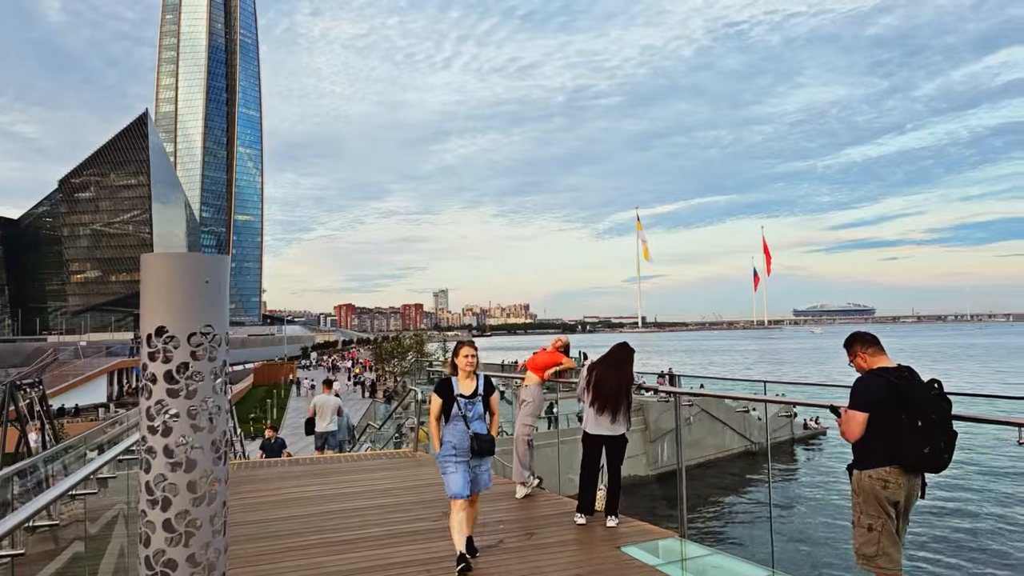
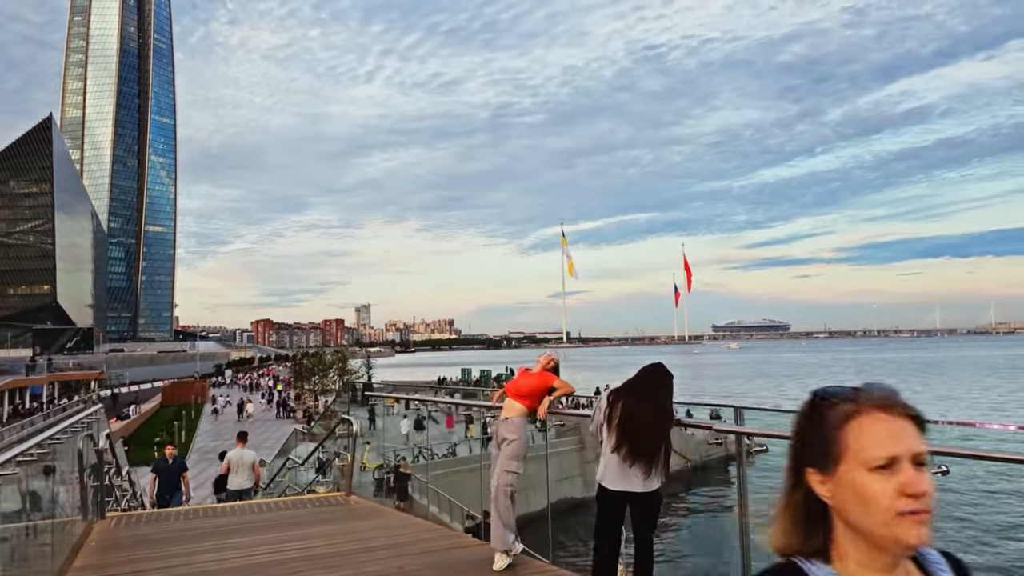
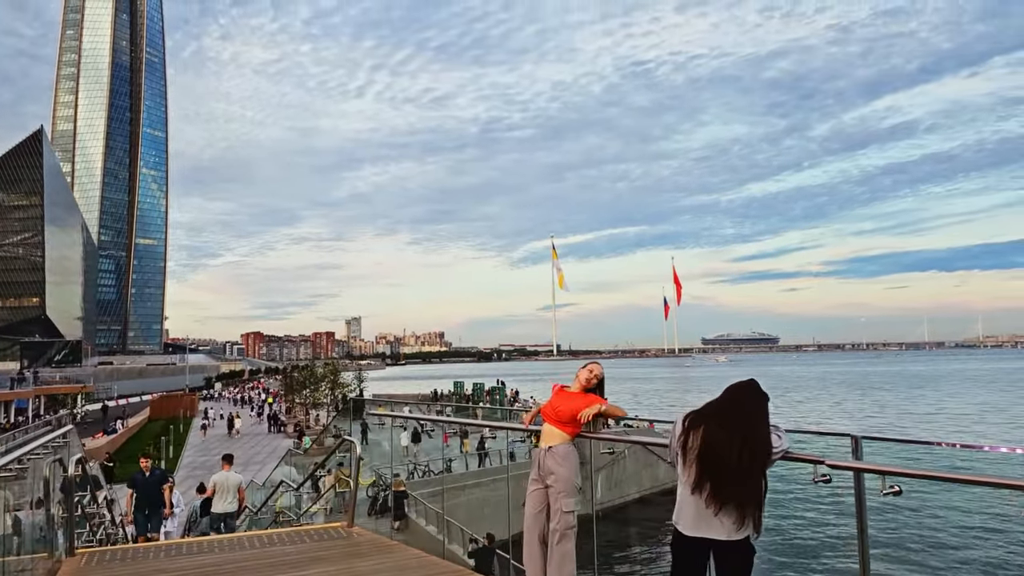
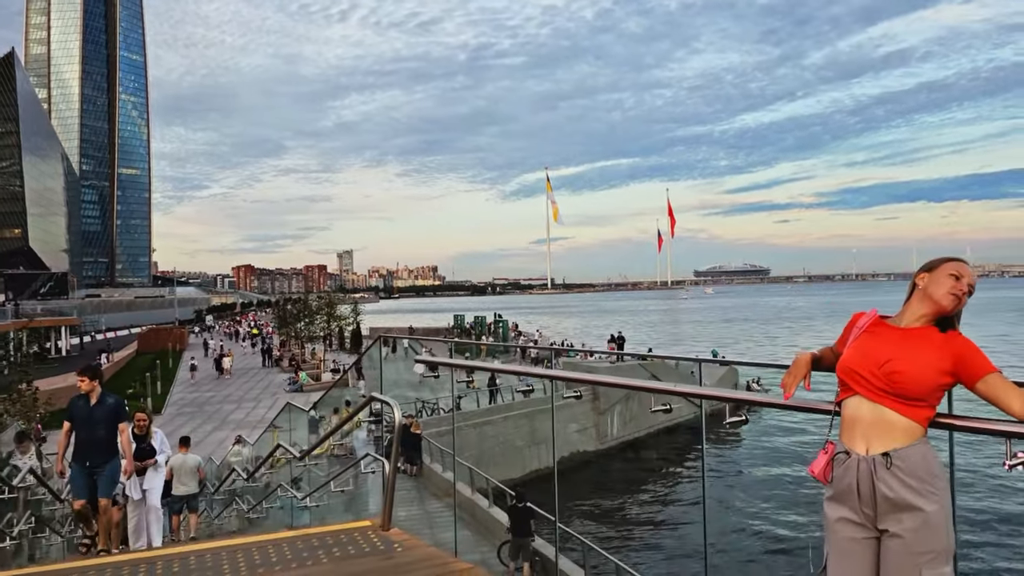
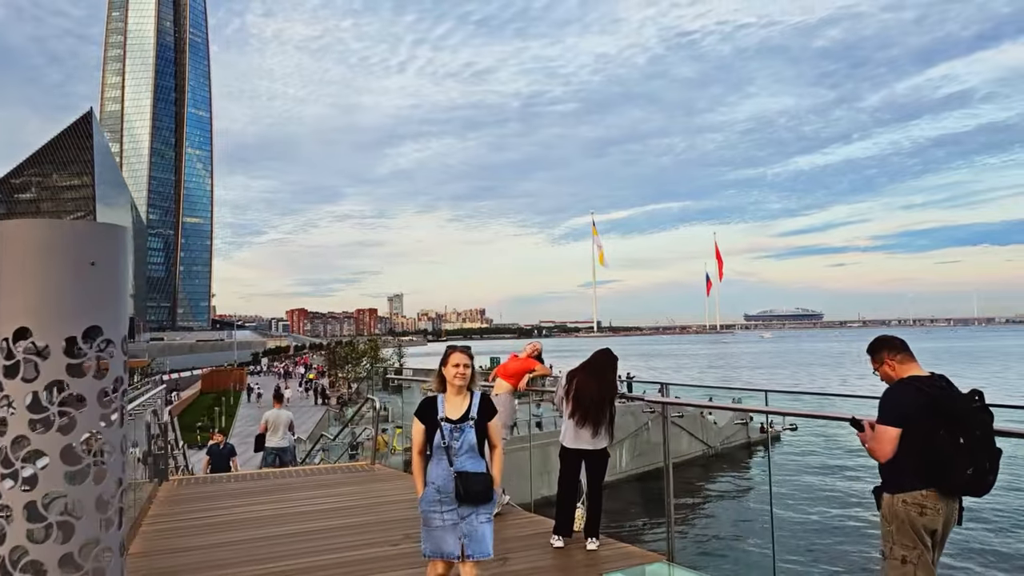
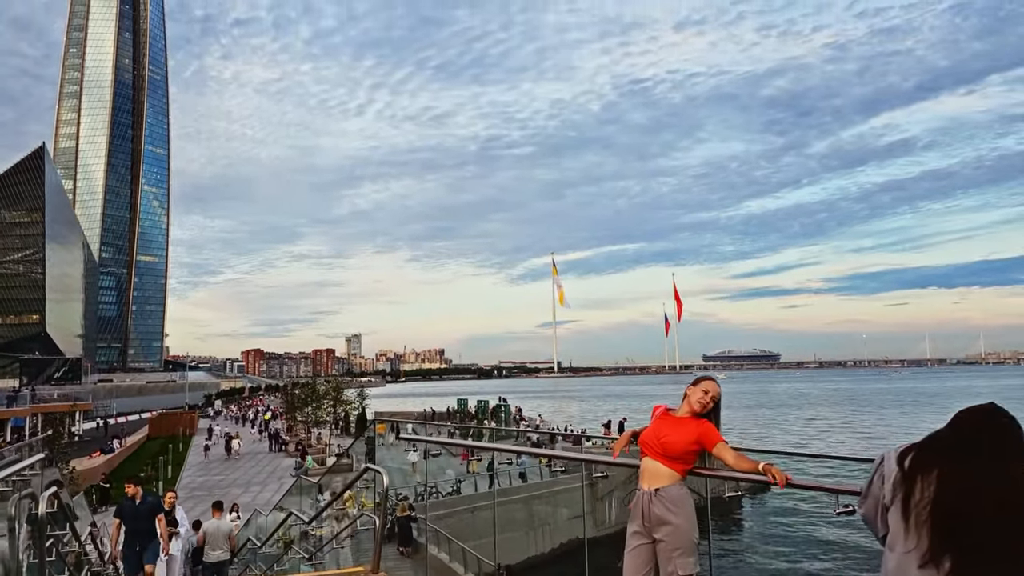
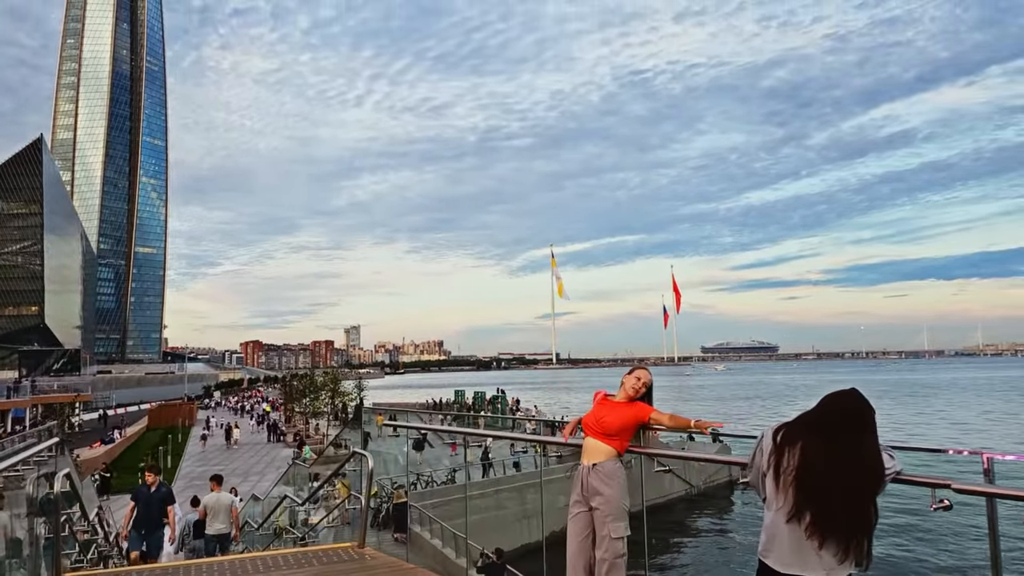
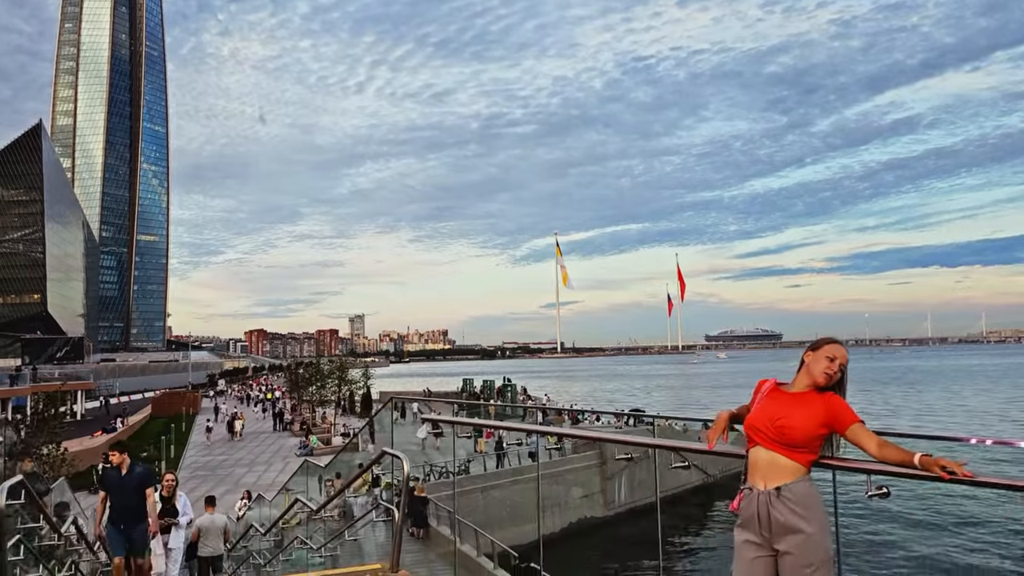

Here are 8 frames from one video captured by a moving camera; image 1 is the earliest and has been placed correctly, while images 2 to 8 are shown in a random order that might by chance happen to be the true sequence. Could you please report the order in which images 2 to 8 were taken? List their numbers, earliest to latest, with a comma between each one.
5, 2, 3, 7, 6, 8, 4
